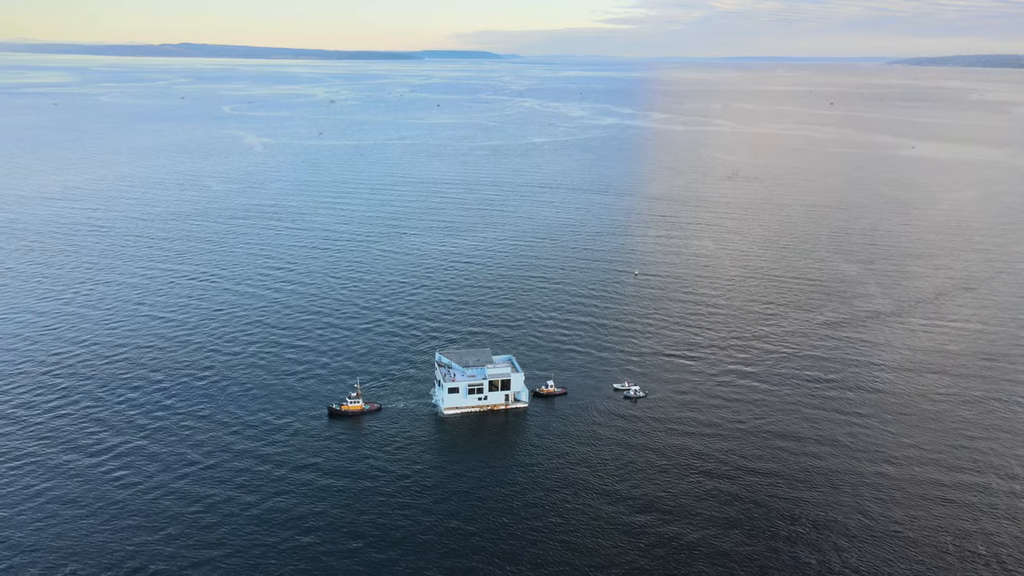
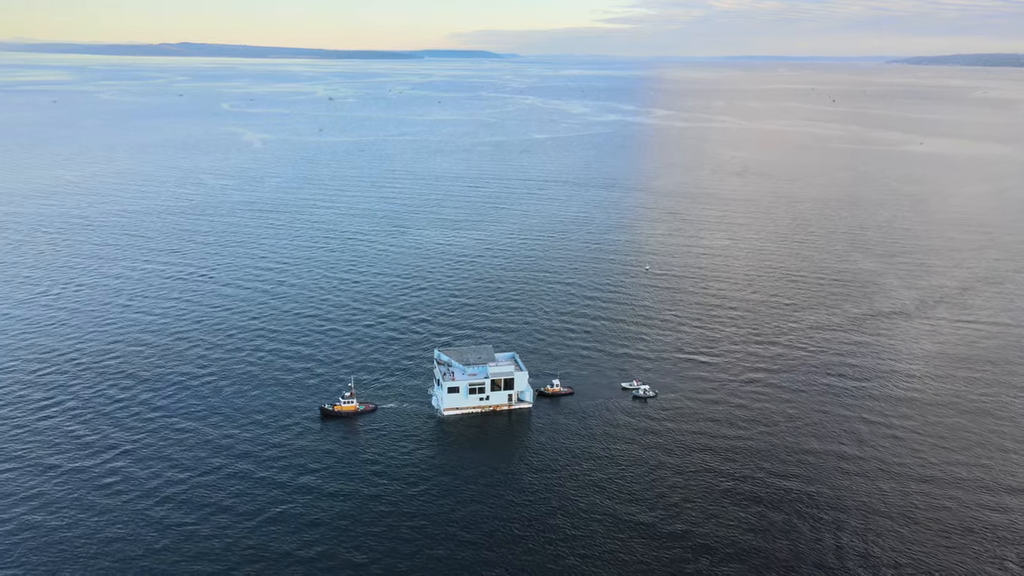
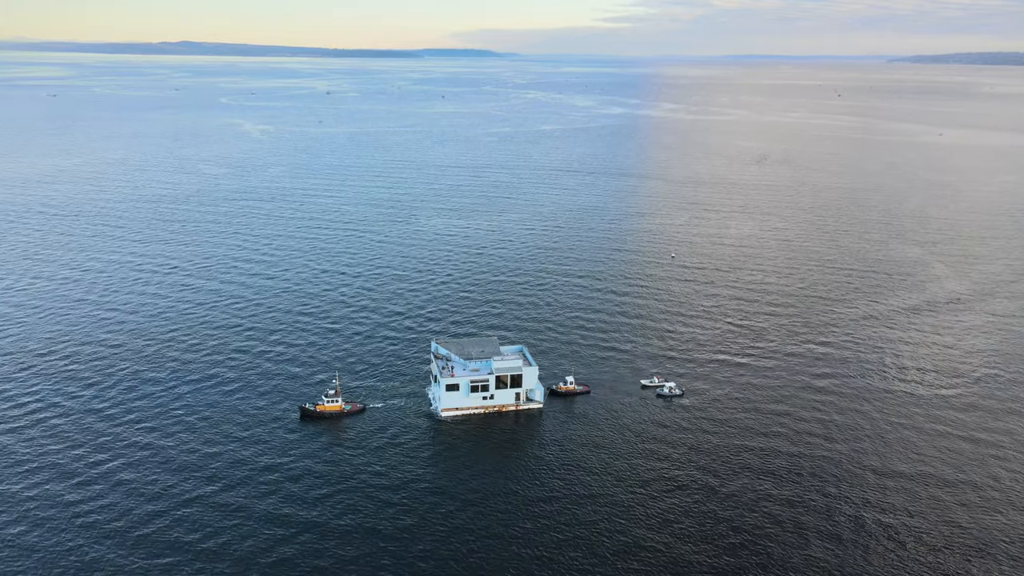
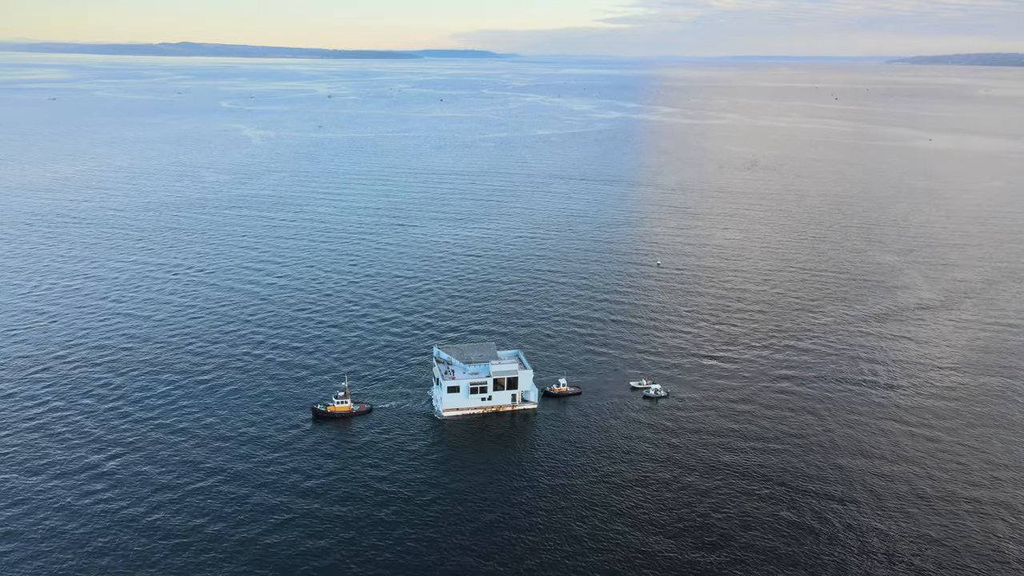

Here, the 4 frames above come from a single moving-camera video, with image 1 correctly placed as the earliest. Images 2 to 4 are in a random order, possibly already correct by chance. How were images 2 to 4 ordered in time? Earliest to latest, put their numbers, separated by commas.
2, 4, 3
